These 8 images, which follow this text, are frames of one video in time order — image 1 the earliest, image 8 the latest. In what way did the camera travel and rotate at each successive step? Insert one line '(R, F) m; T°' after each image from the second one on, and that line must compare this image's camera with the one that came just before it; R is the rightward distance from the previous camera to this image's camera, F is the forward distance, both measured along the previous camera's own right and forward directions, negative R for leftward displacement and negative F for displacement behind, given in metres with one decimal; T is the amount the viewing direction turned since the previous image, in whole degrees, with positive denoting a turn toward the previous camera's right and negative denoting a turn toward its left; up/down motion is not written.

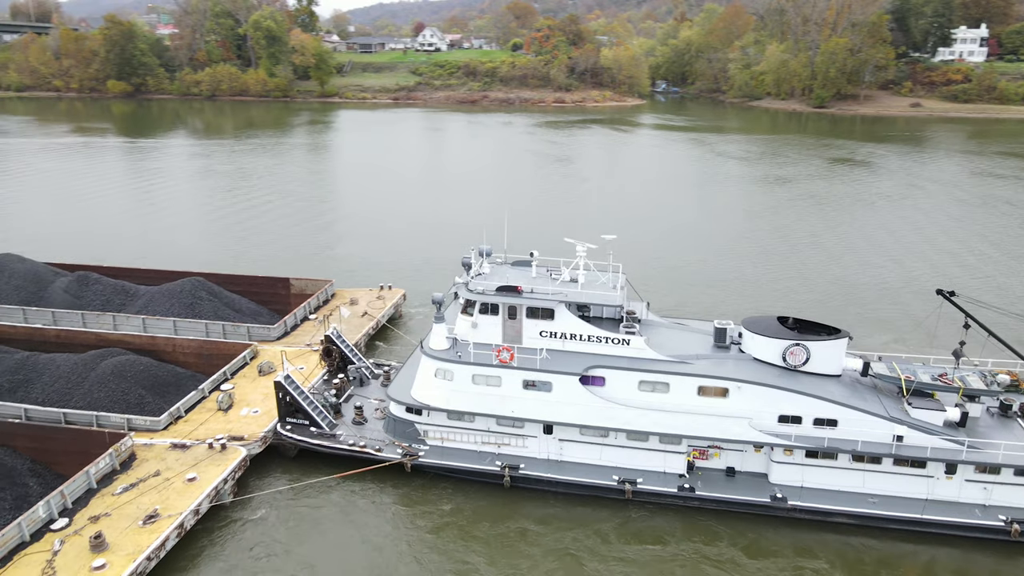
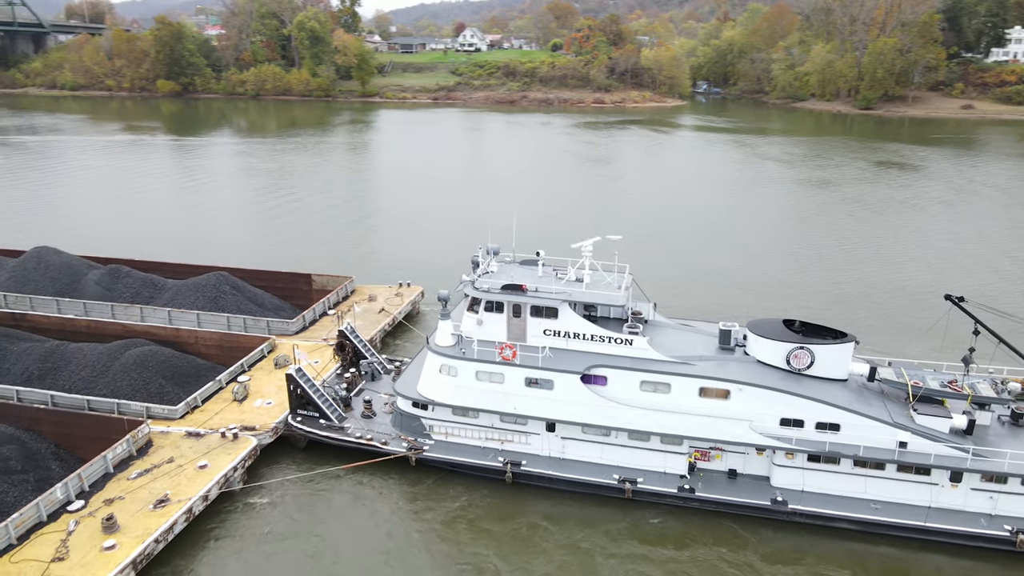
(+0.7, -0.2) m; -3°
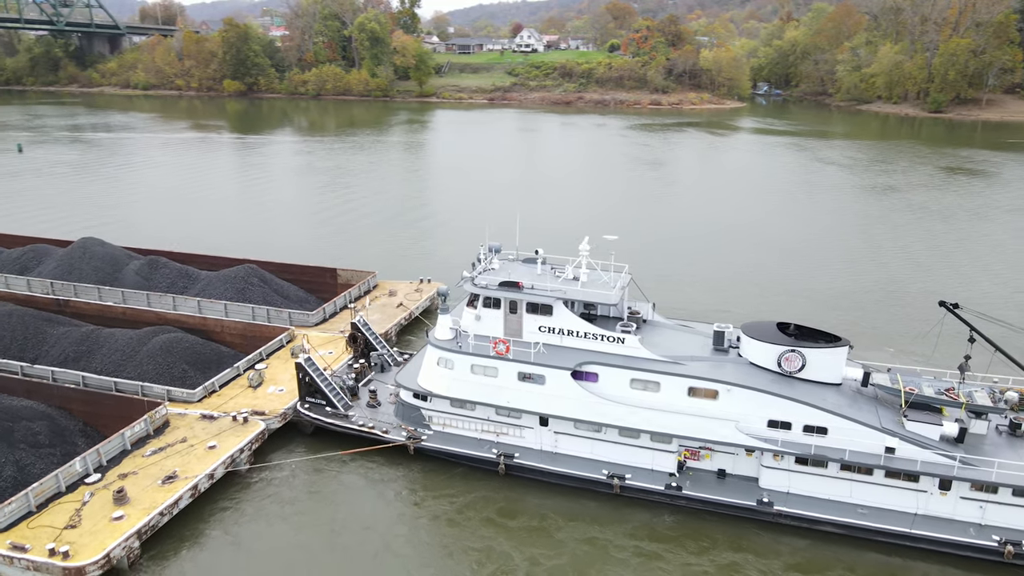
(+1.2, -0.4) m; -4°
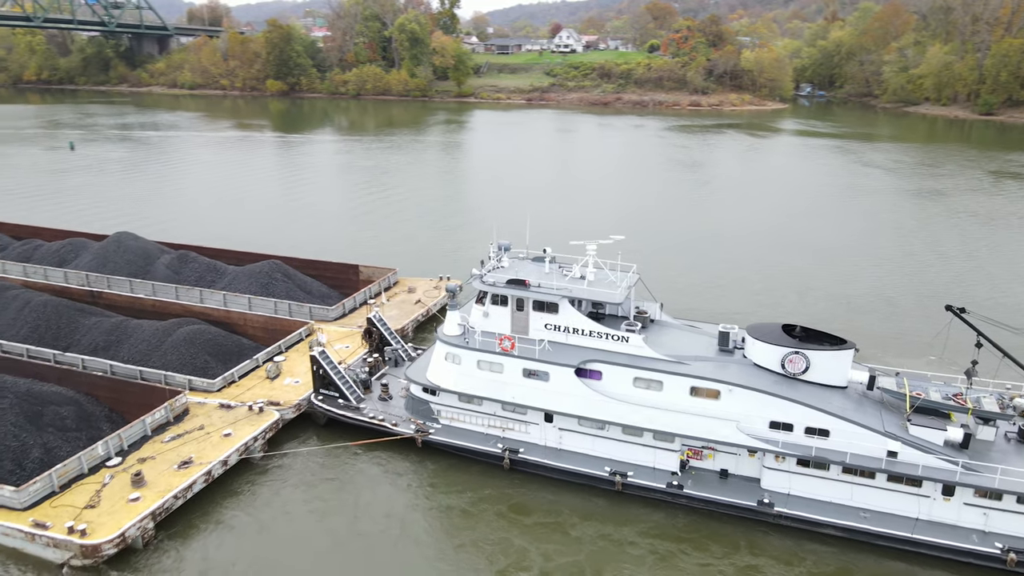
(+0.6, -0.3) m; -3°
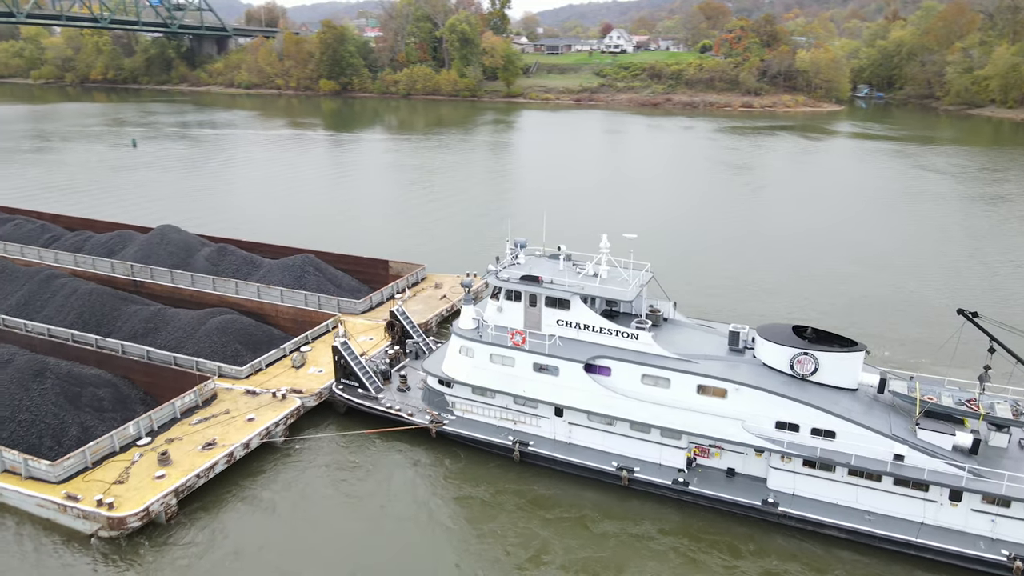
(+0.7, -0.3) m; -3°
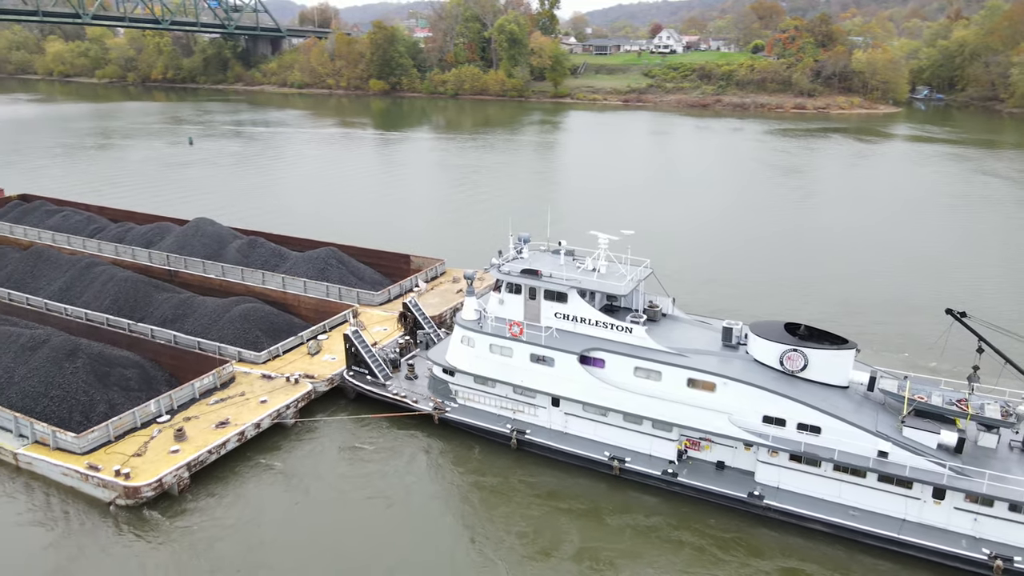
(+1.0, -0.5) m; -3°
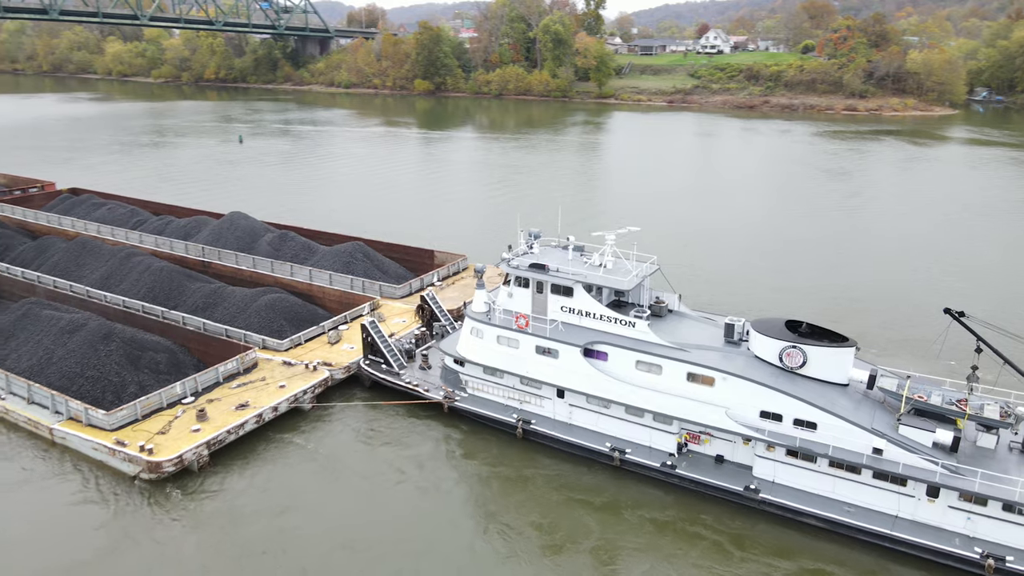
(+0.8, -0.5) m; -3°
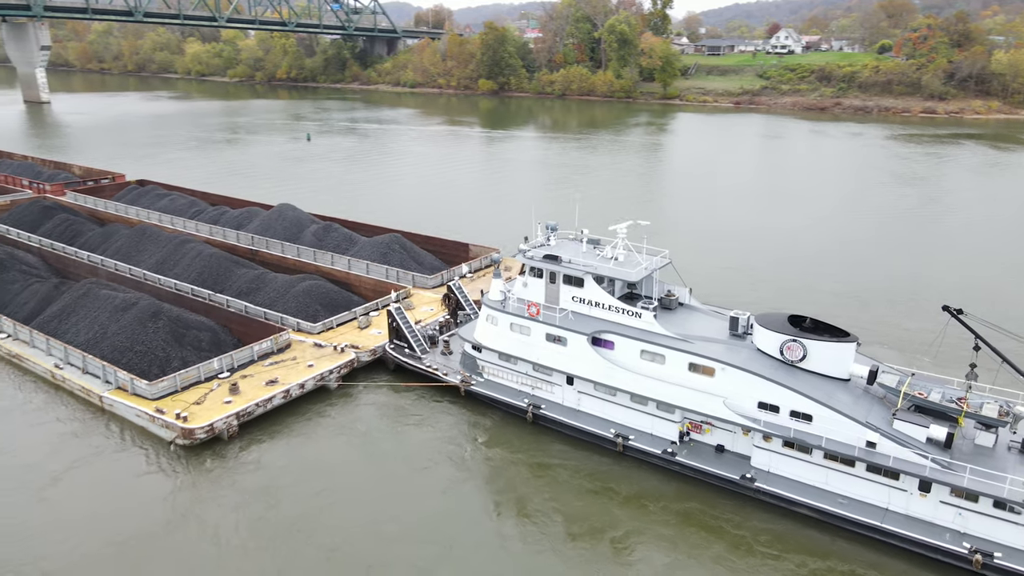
(+1.1, -0.7) m; -4°
